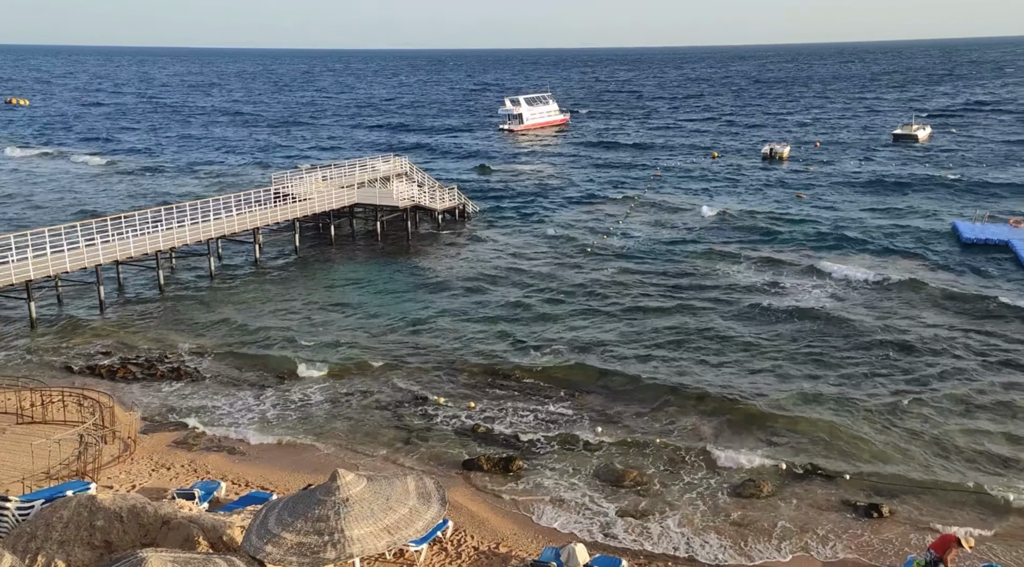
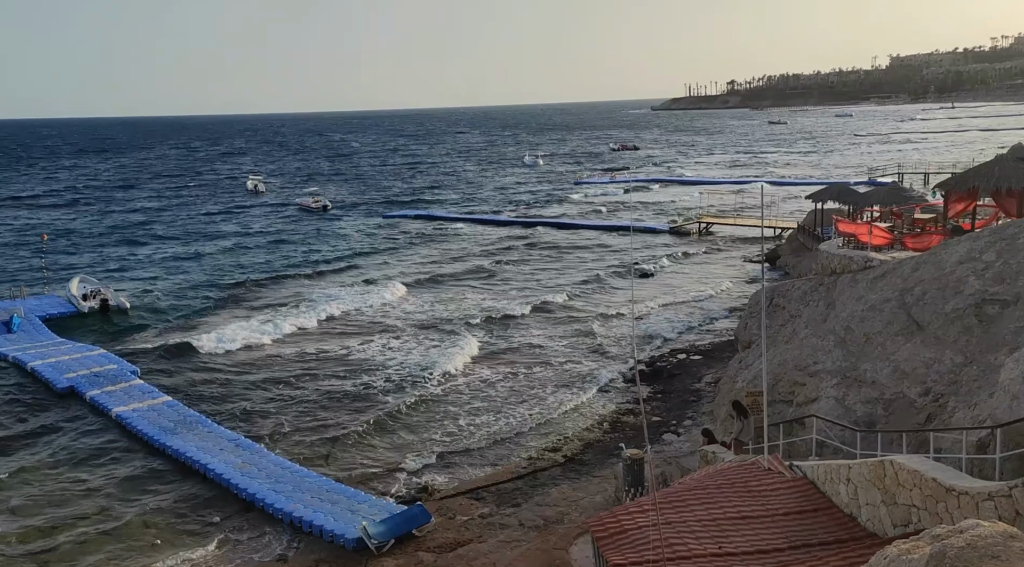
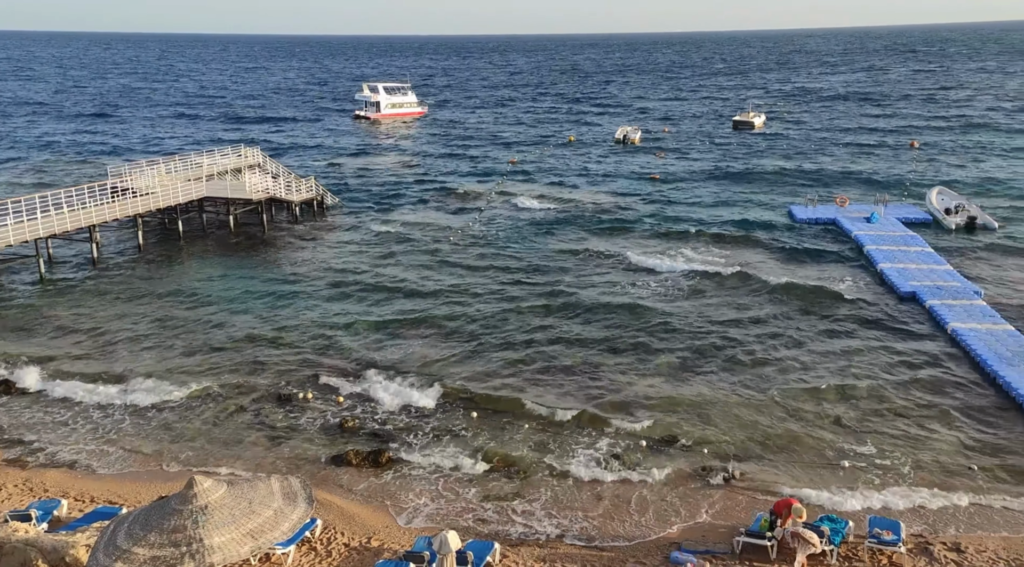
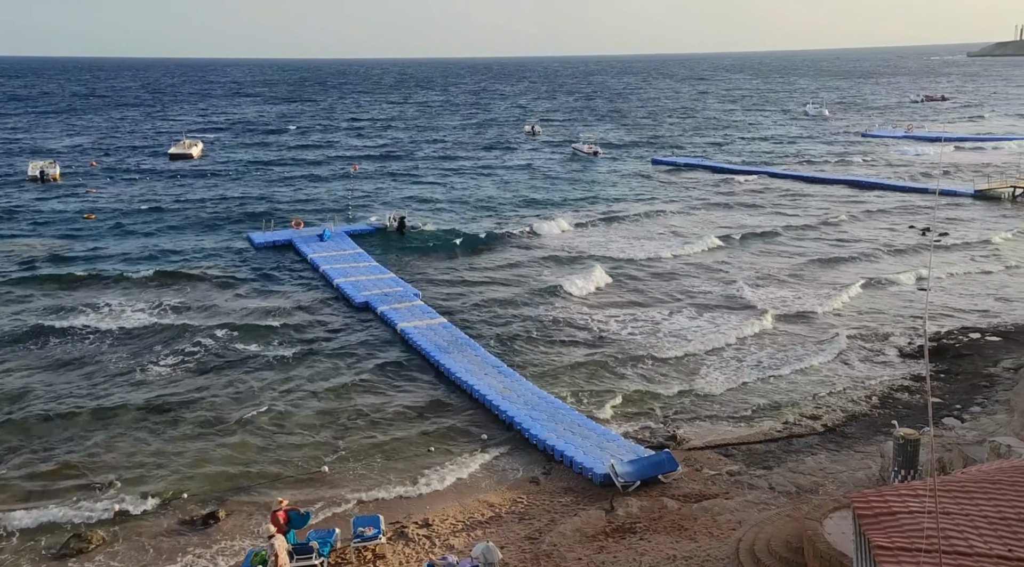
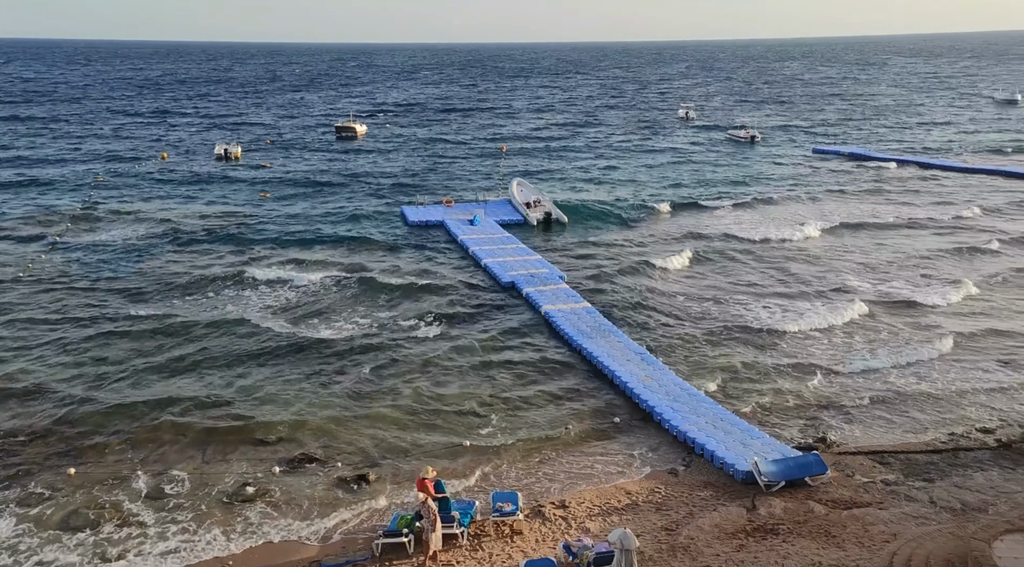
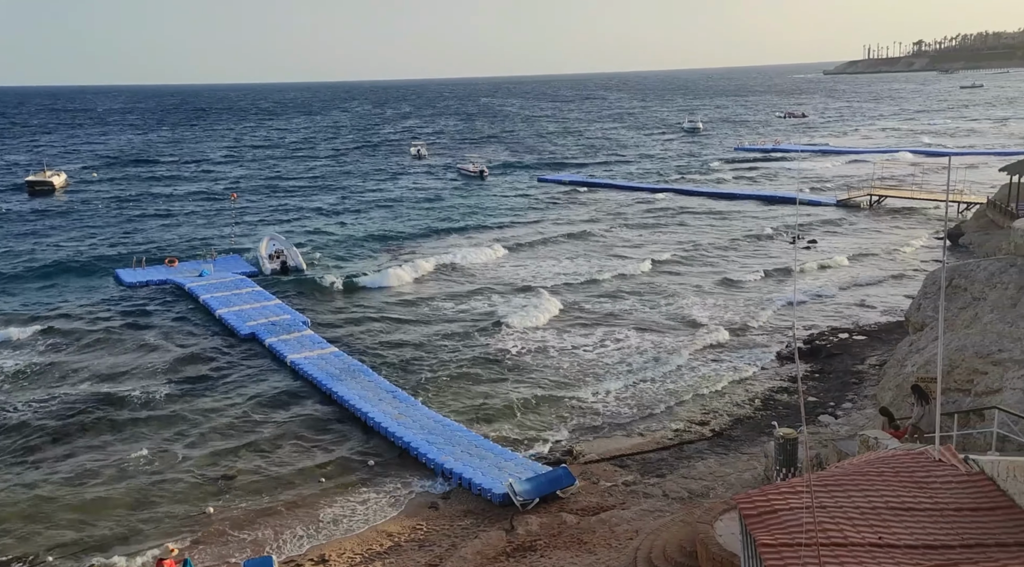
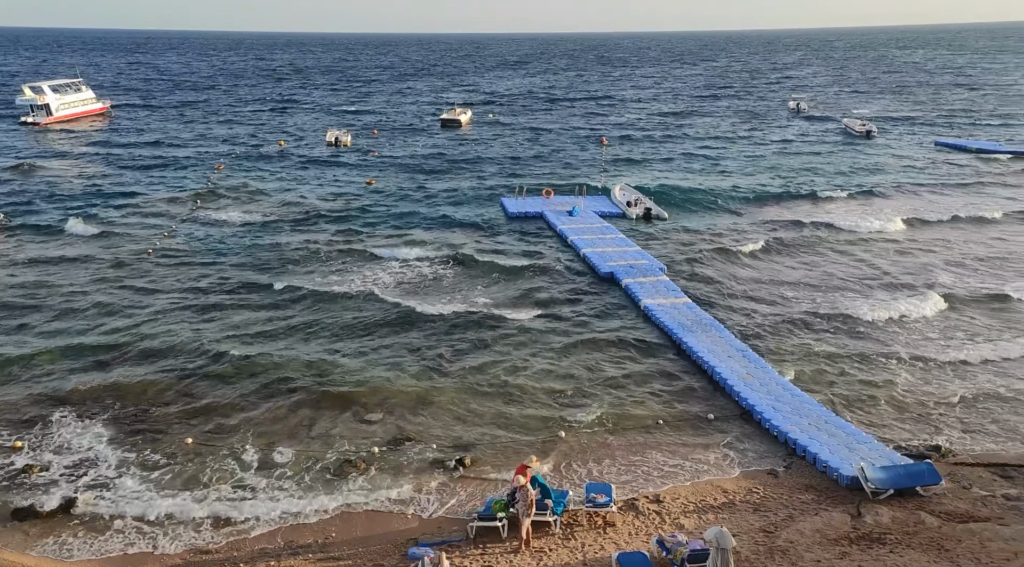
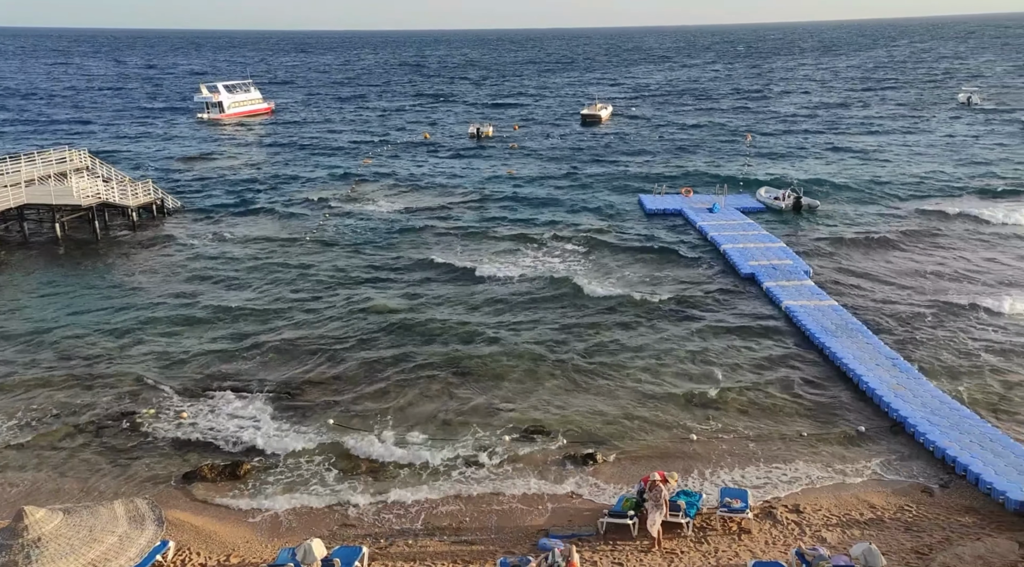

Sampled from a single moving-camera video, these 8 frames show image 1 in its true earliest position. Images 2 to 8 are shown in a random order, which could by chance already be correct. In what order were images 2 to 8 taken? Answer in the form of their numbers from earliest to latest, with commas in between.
3, 8, 7, 5, 4, 6, 2
